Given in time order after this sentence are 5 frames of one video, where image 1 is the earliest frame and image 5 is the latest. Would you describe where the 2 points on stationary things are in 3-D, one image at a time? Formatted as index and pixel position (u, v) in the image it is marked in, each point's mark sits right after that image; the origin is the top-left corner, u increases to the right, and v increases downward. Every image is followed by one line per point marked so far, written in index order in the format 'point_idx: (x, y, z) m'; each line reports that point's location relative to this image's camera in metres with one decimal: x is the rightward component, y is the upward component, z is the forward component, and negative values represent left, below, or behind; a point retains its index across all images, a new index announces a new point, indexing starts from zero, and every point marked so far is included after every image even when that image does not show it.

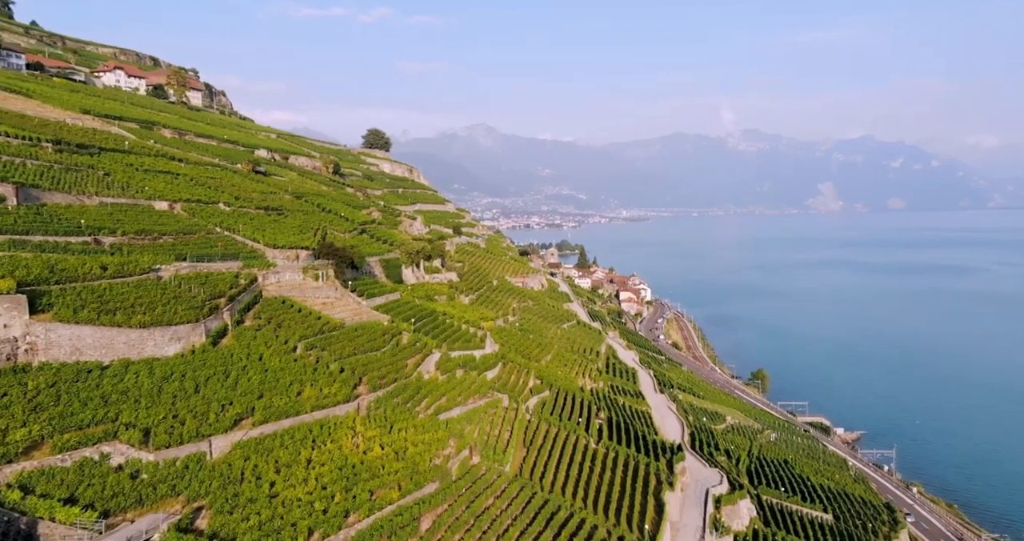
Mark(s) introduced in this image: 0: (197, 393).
0: (-9.1, -3.6, +16.4) m
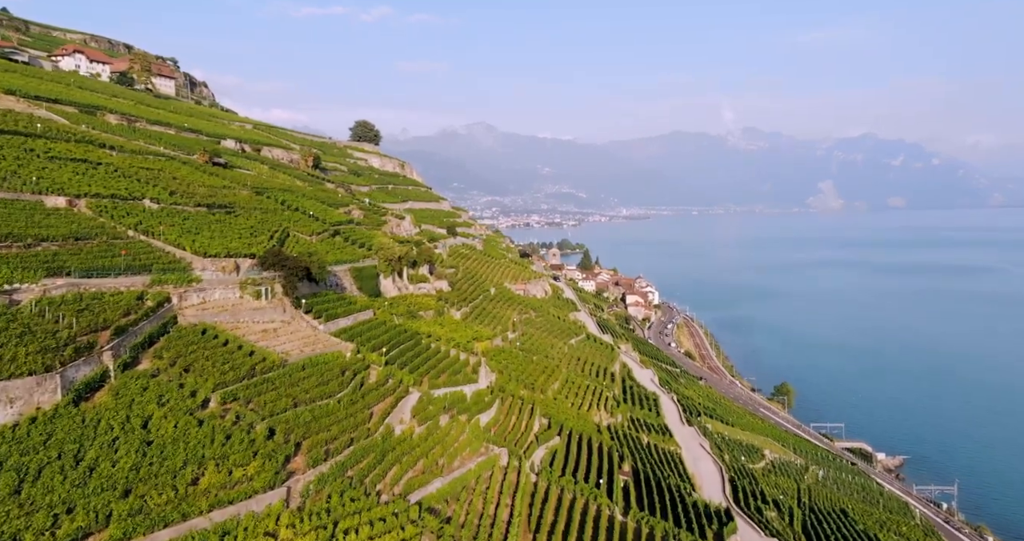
0: (-9.0, -4.1, +10.3) m
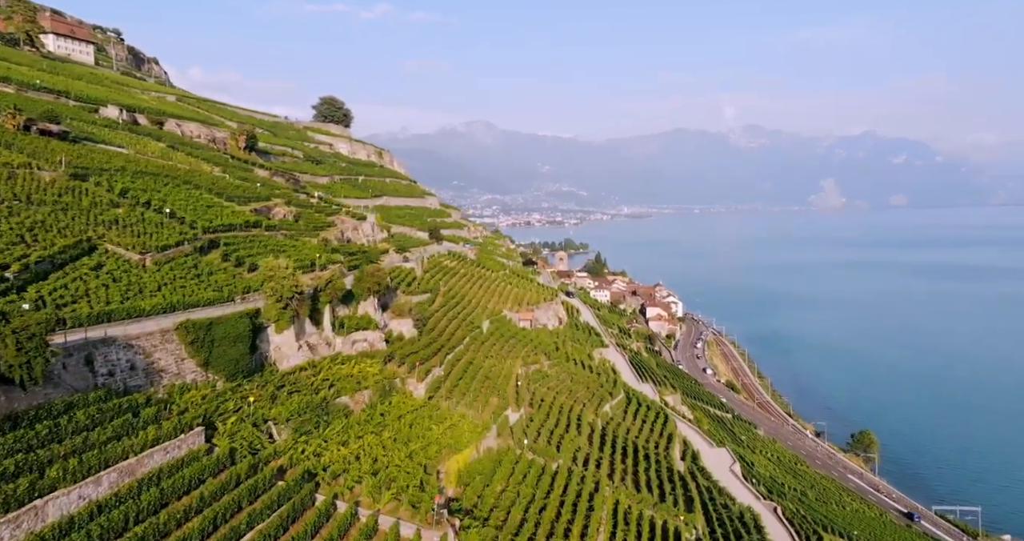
0: (-9.0, -5.5, -3.6) m
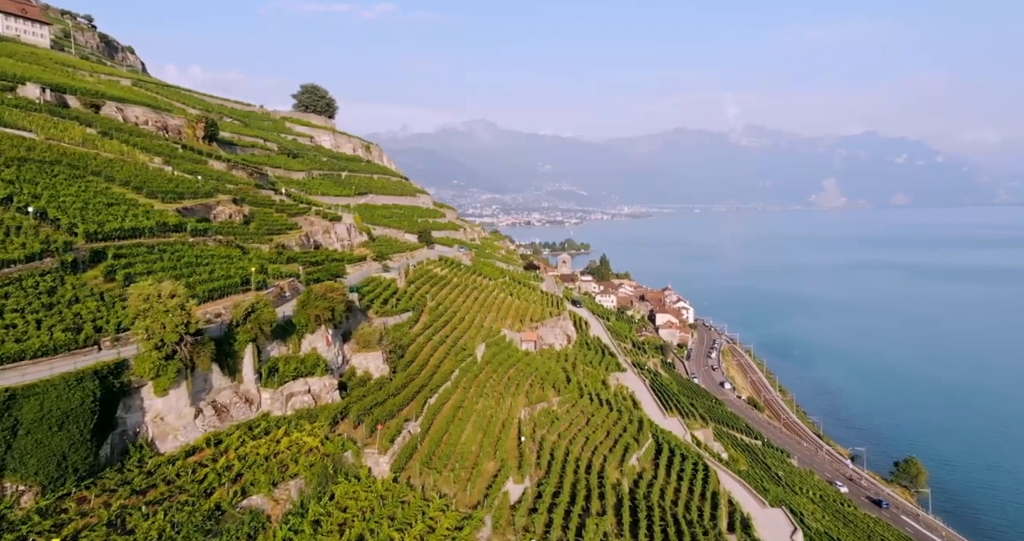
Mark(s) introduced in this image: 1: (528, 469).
0: (-8.9, -6.1, -9.1) m
1: (+0.5, -5.8, +16.9) m
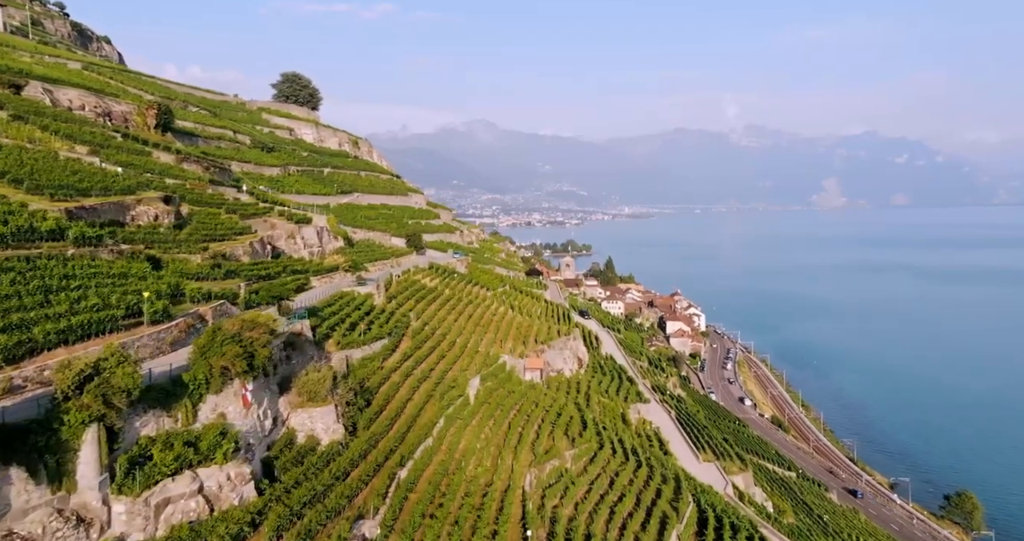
0: (-8.9, -6.6, -14.0) m
1: (+0.5, -6.3, +12.0) m
